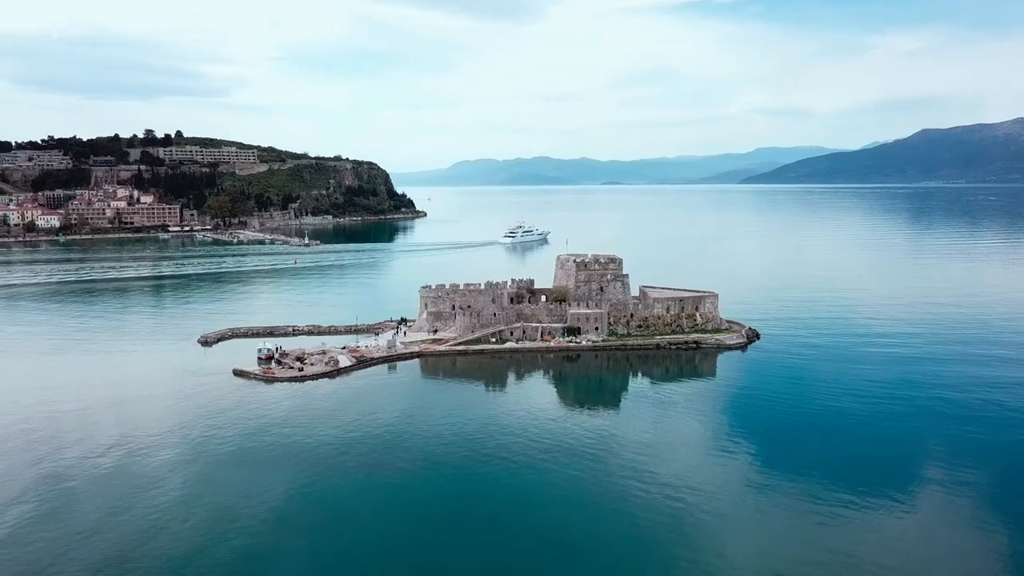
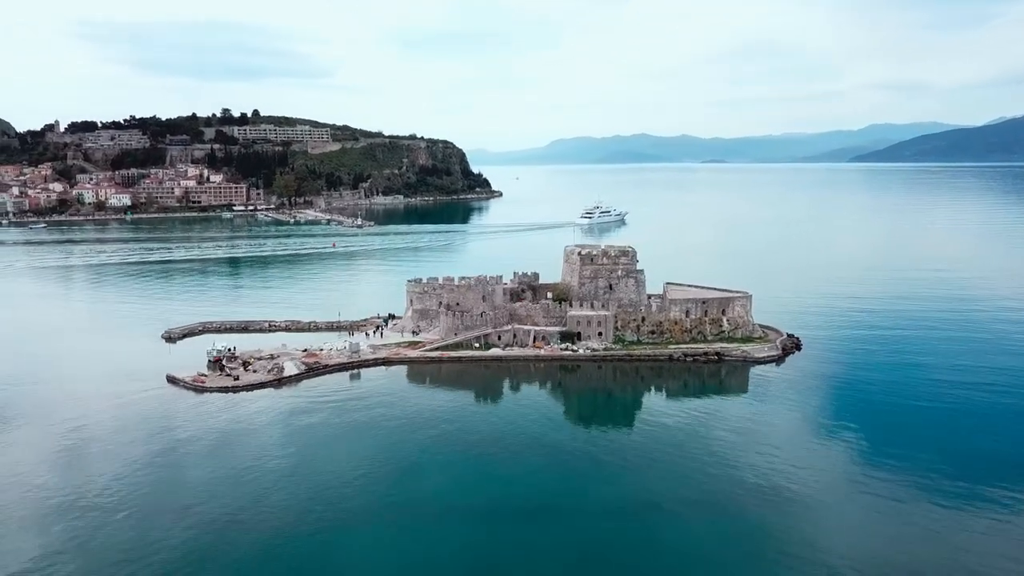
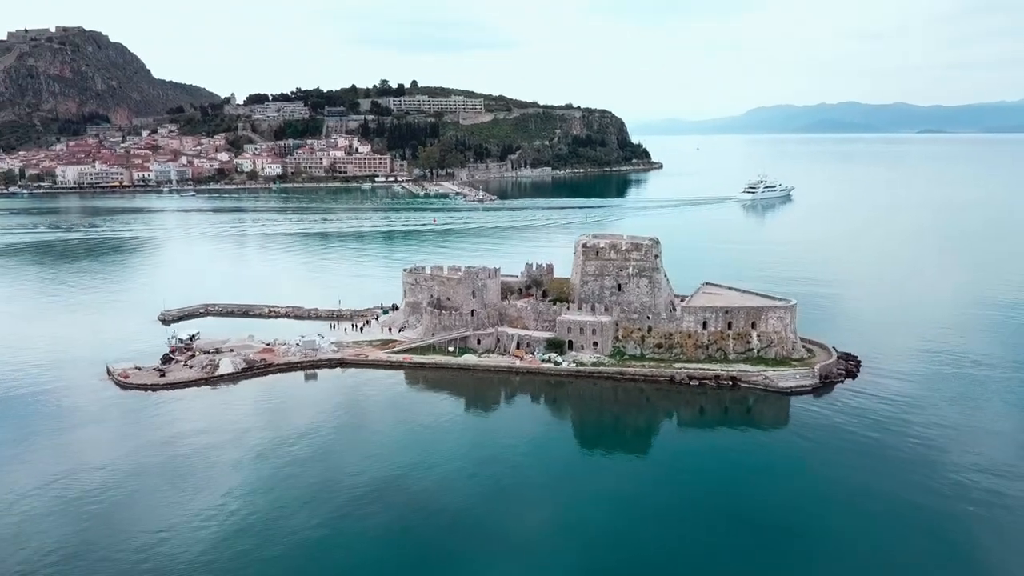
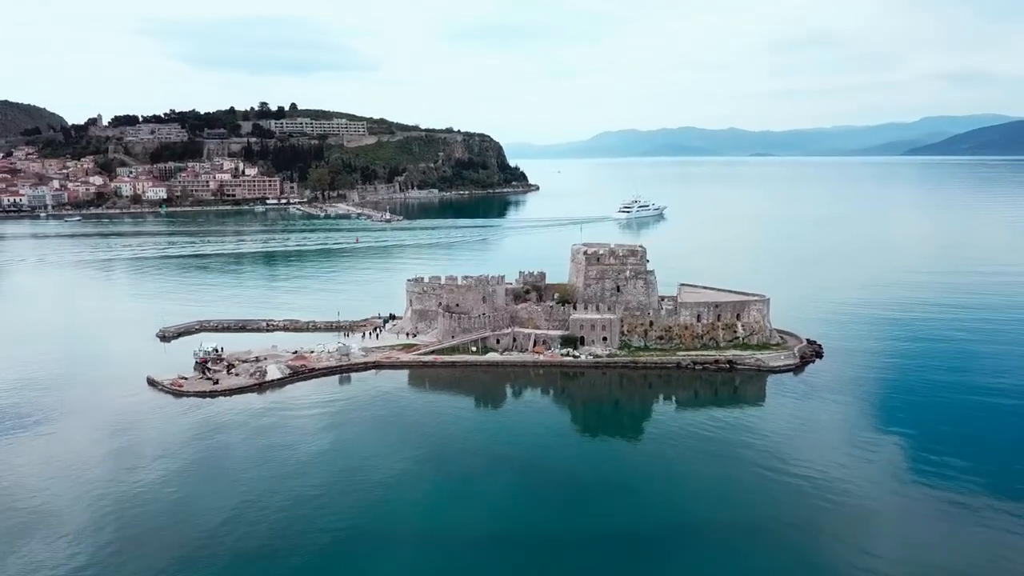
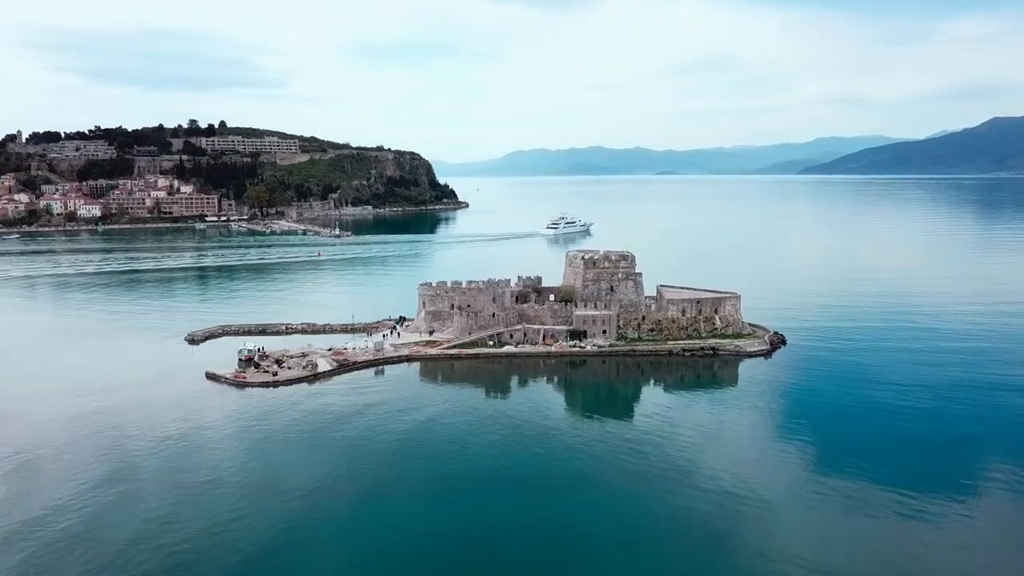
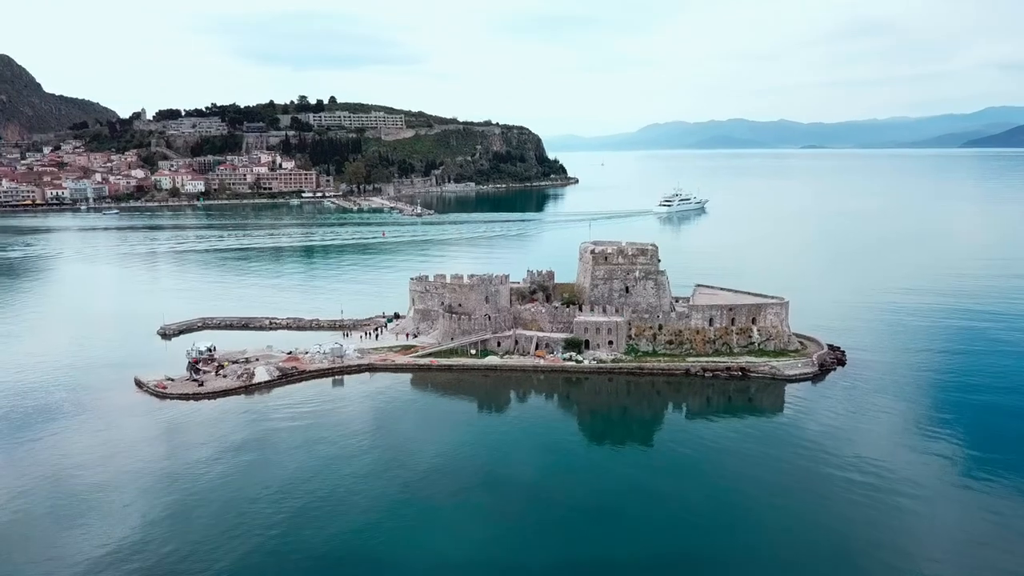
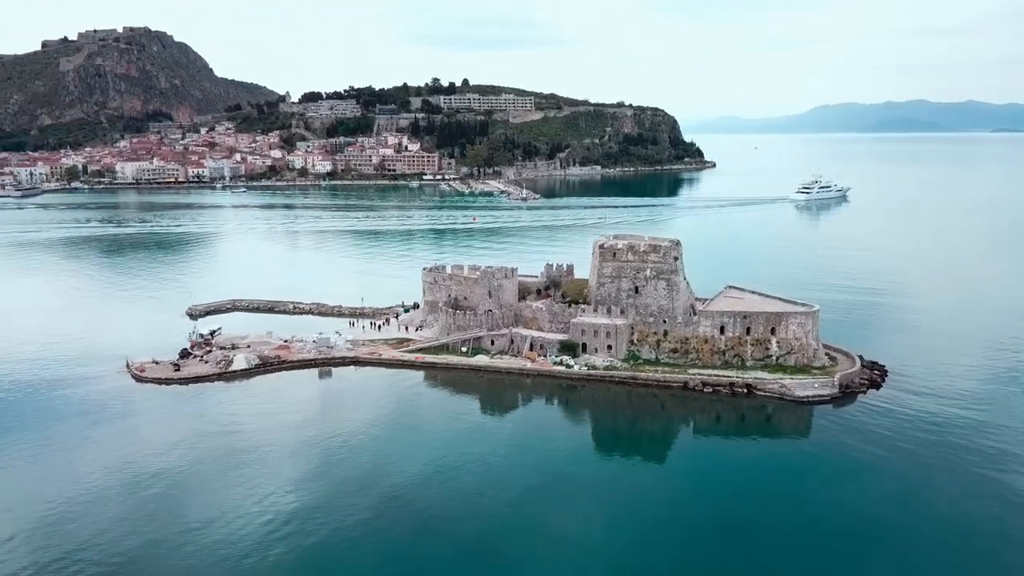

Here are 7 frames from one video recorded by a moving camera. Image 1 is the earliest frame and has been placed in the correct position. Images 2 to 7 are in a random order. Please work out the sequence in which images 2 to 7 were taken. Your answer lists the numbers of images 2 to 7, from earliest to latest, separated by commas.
5, 2, 4, 6, 3, 7
